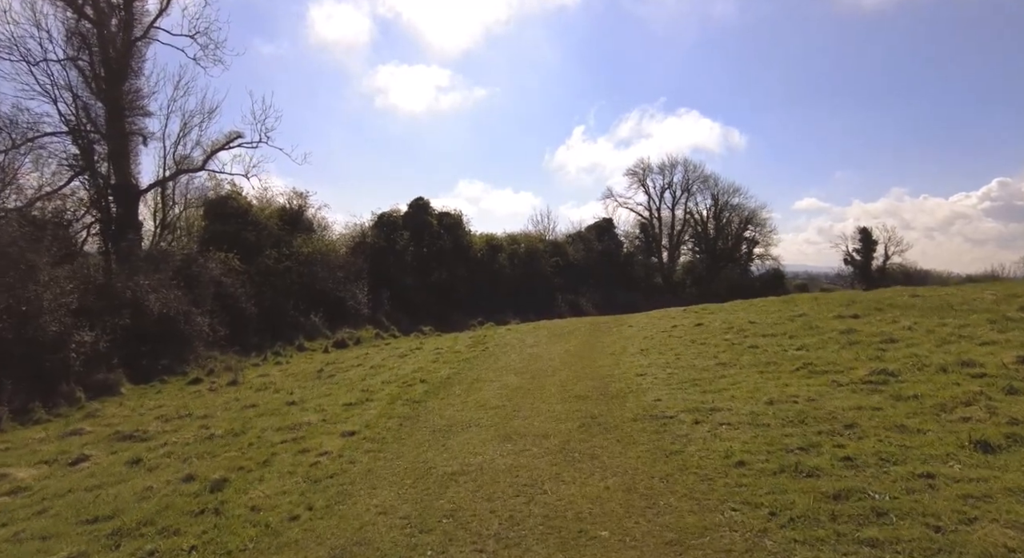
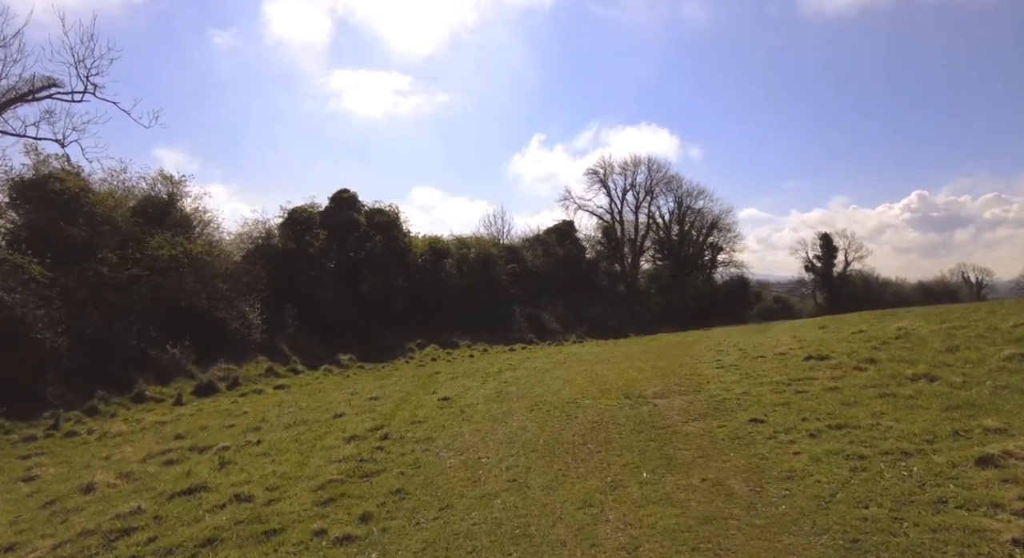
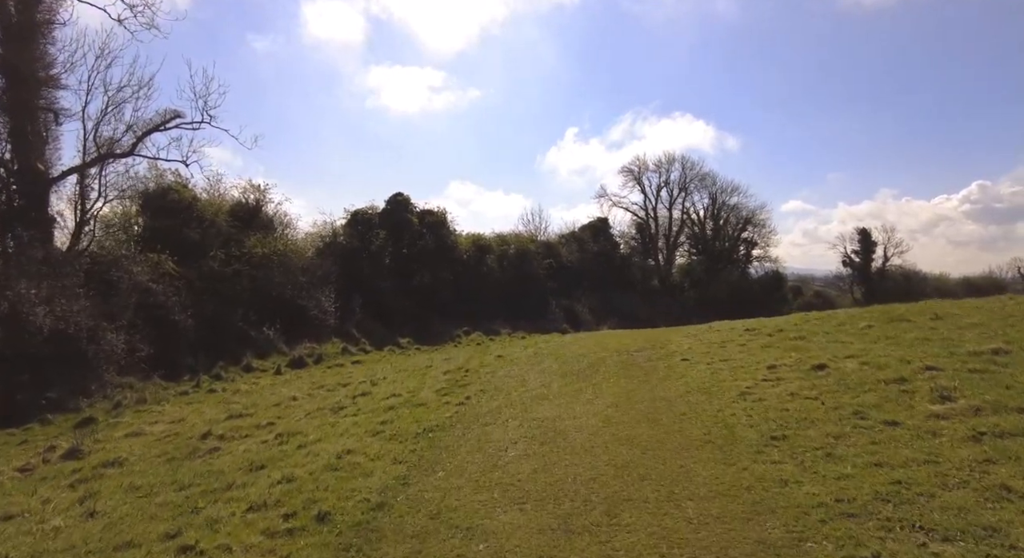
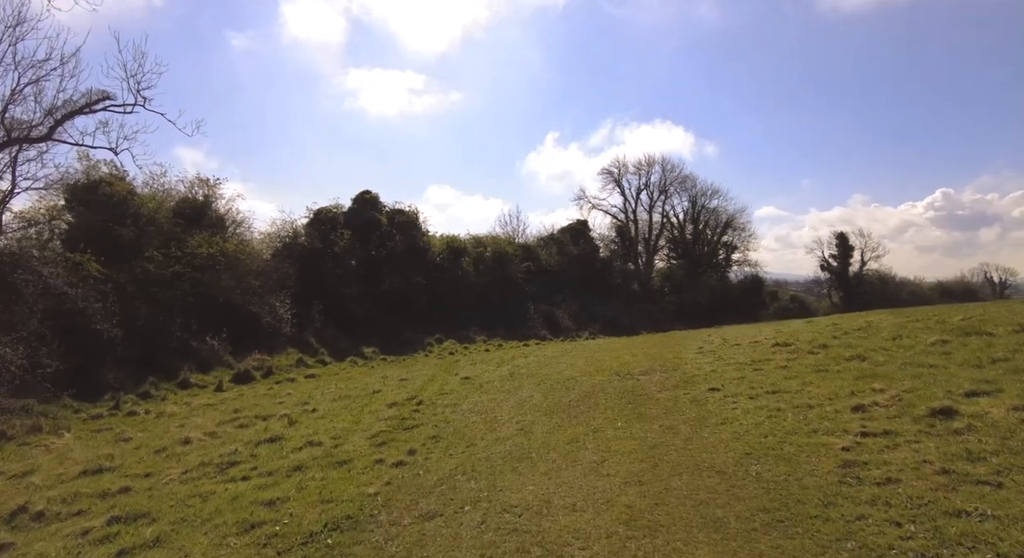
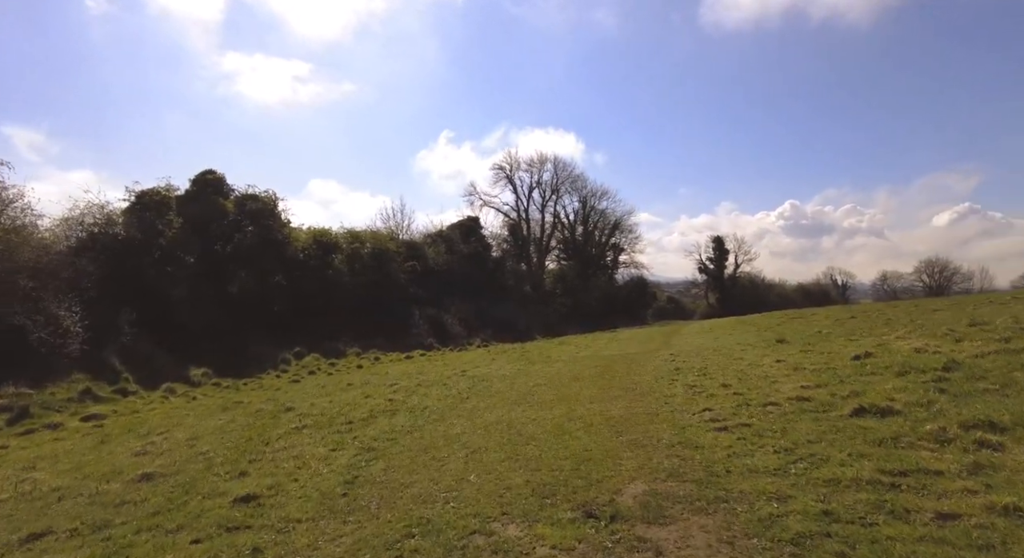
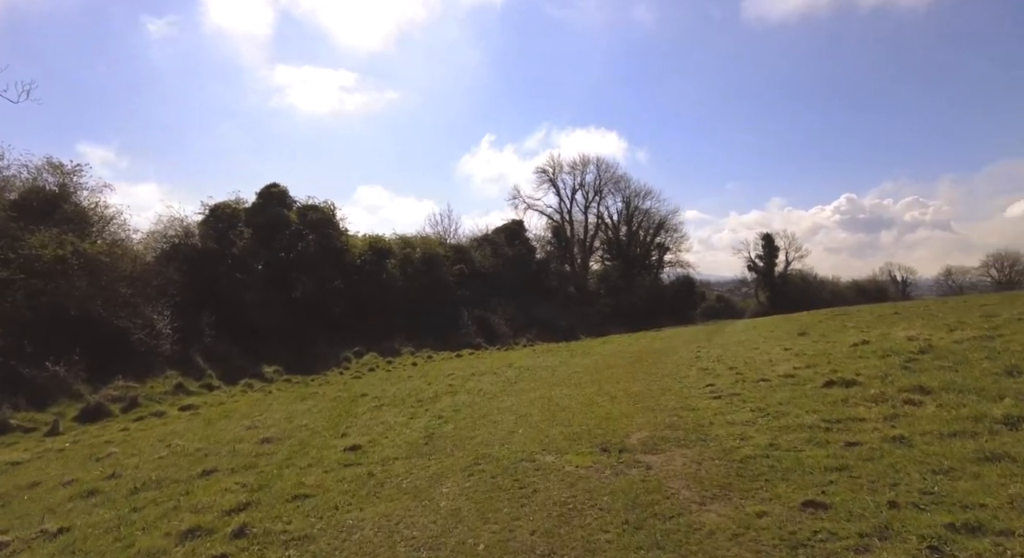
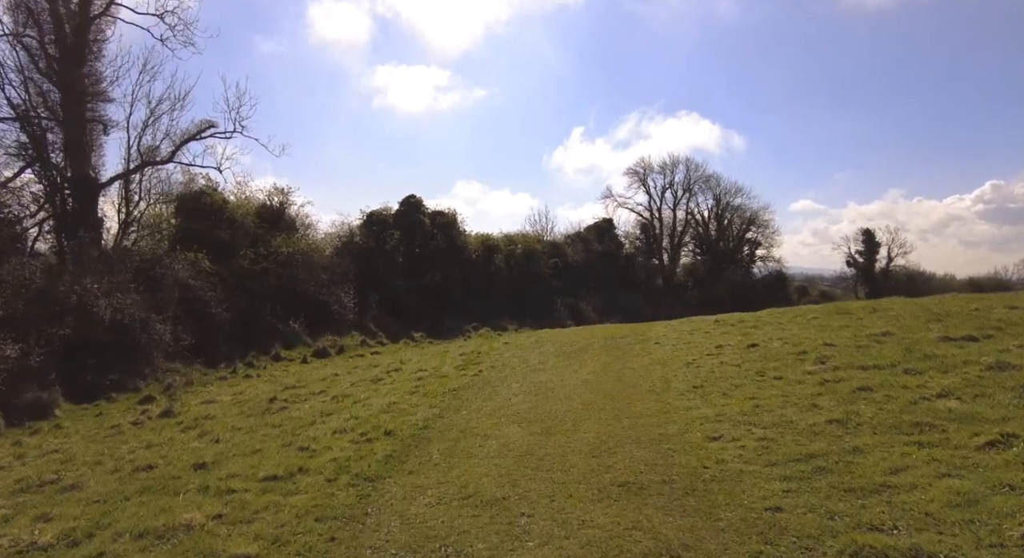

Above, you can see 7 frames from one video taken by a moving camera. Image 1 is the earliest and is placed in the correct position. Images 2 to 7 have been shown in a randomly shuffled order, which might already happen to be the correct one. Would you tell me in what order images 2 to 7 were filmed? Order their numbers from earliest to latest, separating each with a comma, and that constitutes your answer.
7, 3, 4, 2, 6, 5
